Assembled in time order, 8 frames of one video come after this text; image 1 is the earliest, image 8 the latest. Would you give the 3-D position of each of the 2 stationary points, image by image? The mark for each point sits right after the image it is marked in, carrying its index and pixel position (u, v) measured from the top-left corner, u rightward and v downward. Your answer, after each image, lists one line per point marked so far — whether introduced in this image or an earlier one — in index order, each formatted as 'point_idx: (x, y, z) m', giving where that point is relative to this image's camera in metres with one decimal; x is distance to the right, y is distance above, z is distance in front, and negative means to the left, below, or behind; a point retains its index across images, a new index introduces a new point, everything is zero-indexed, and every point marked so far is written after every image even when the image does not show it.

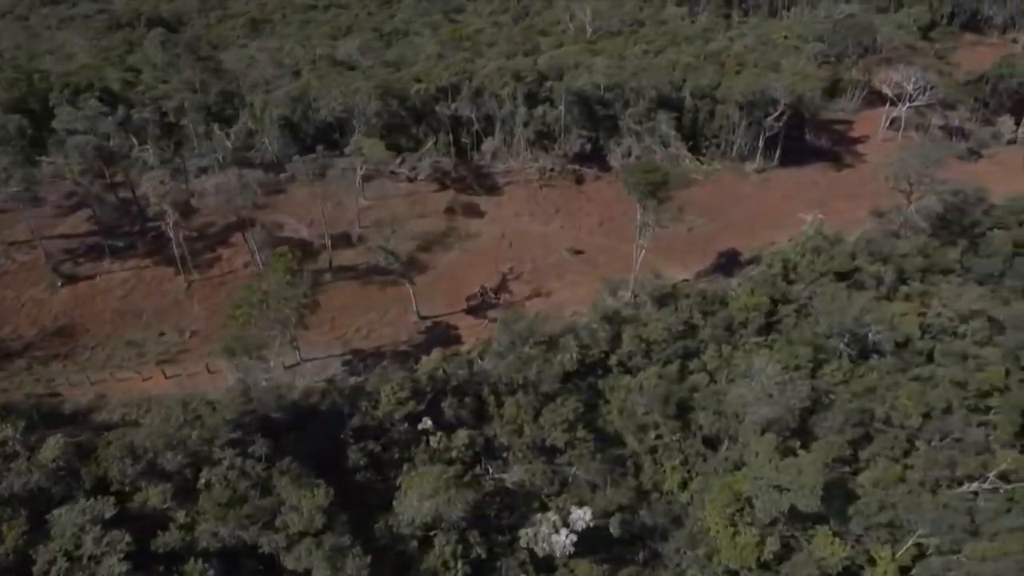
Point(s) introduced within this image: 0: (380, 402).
0: (-3.3, -2.7, +19.9) m
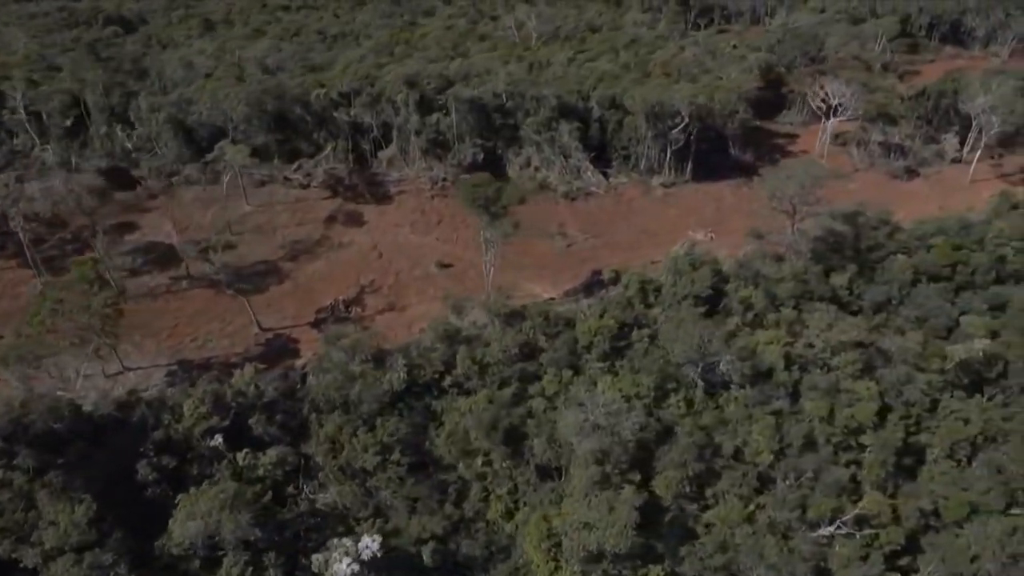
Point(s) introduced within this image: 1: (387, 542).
0: (-7.7, -3.0, +19.4) m
1: (-3.0, -6.0, +19.8) m
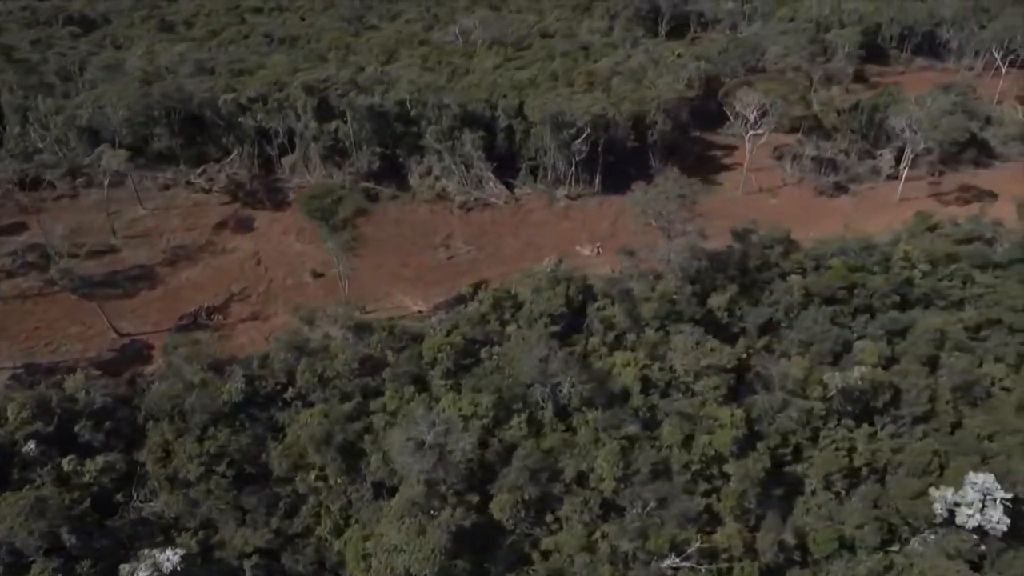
0: (-11.8, -3.1, +19.5) m
1: (-7.1, -6.3, +19.5) m
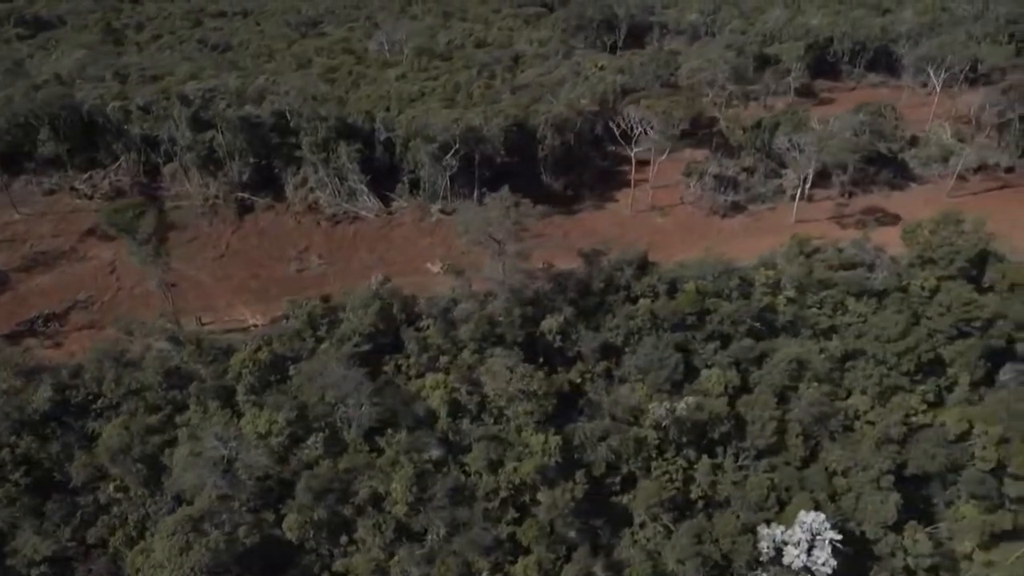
0: (-16.9, -3.2, +19.9) m
1: (-12.2, -6.5, +19.8) m
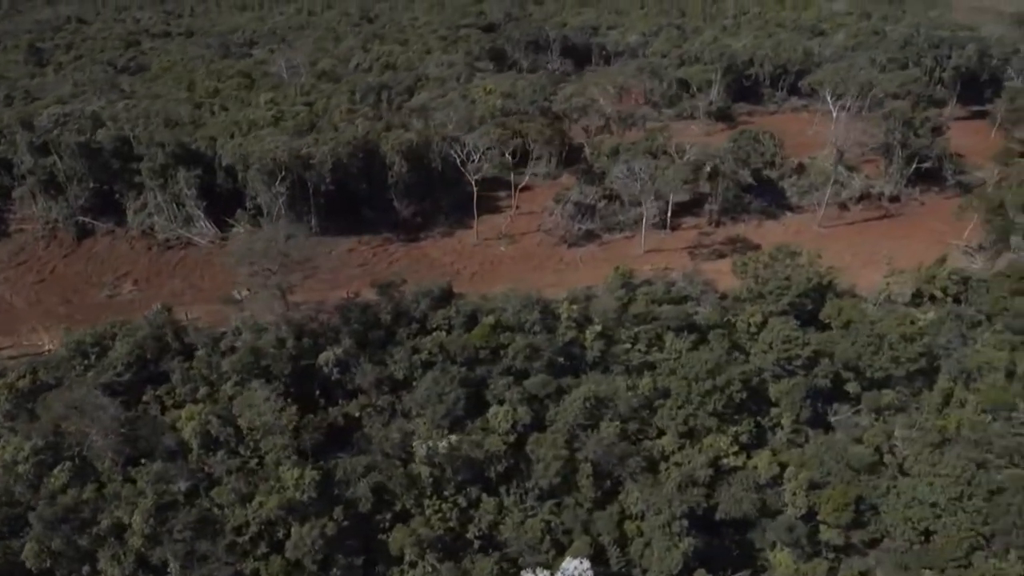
0: (-23.1, -3.7, +20.6) m
1: (-18.6, -7.1, +20.2) m
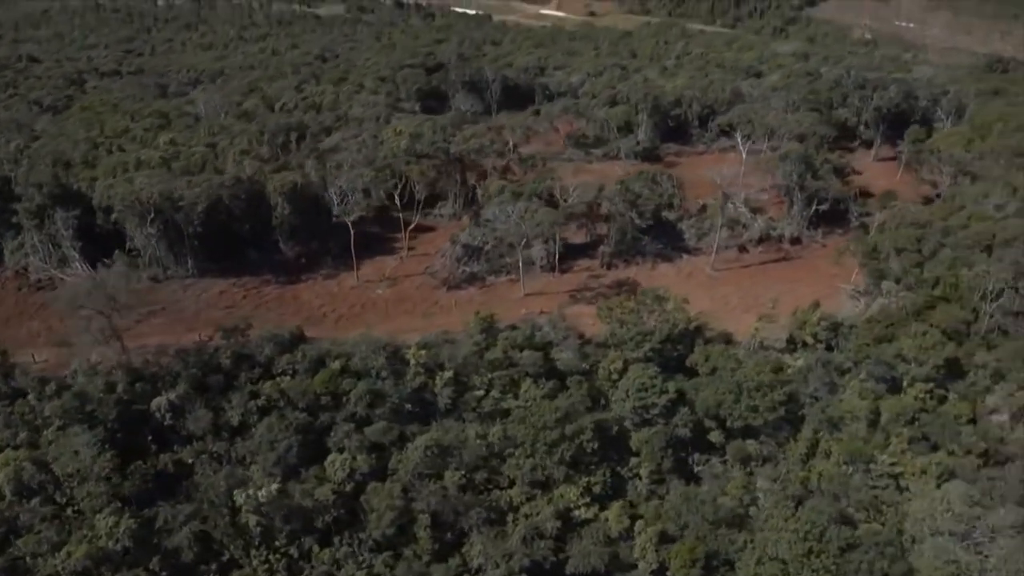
0: (-27.7, -4.7, +20.5) m
1: (-23.2, -8.1, +19.8) m
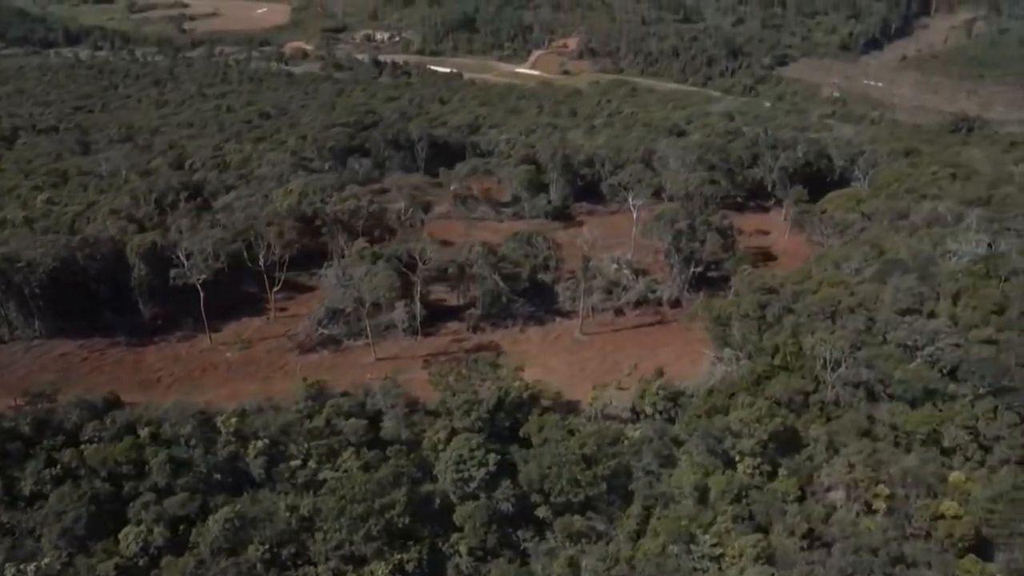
0: (-33.0, -6.2, +20.1) m
1: (-28.5, -9.5, +19.1) m
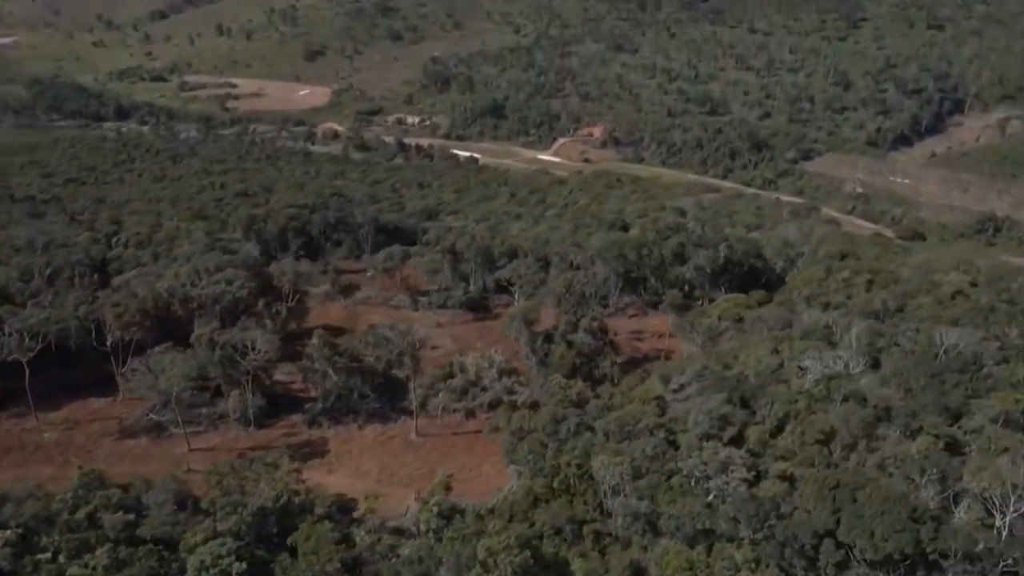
0: (-39.8, -6.9, +21.4) m
1: (-35.6, -10.4, +19.7) m
